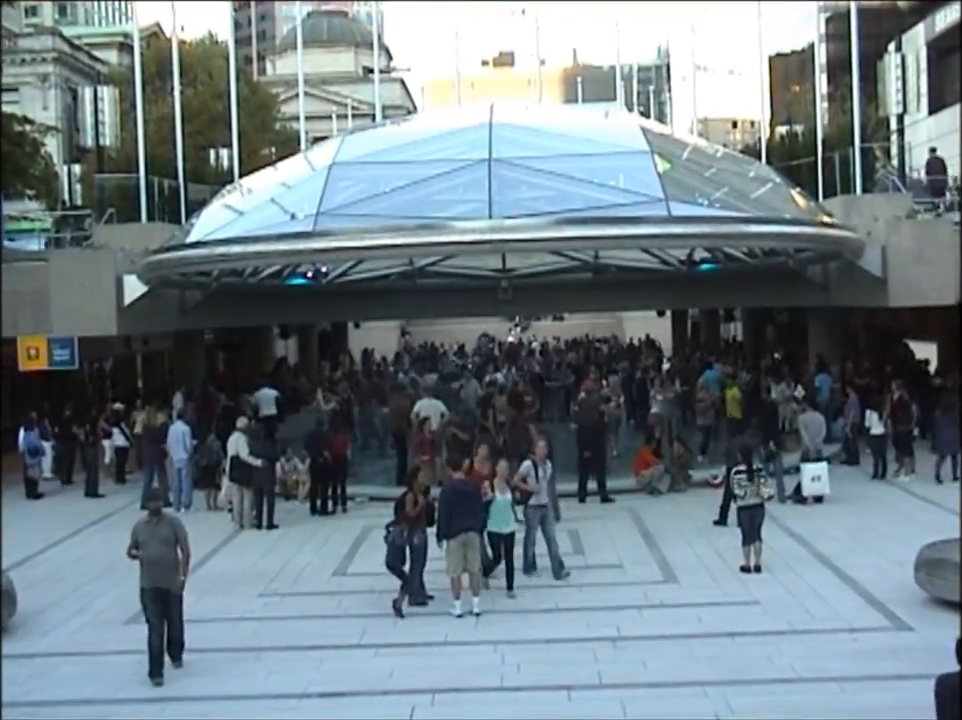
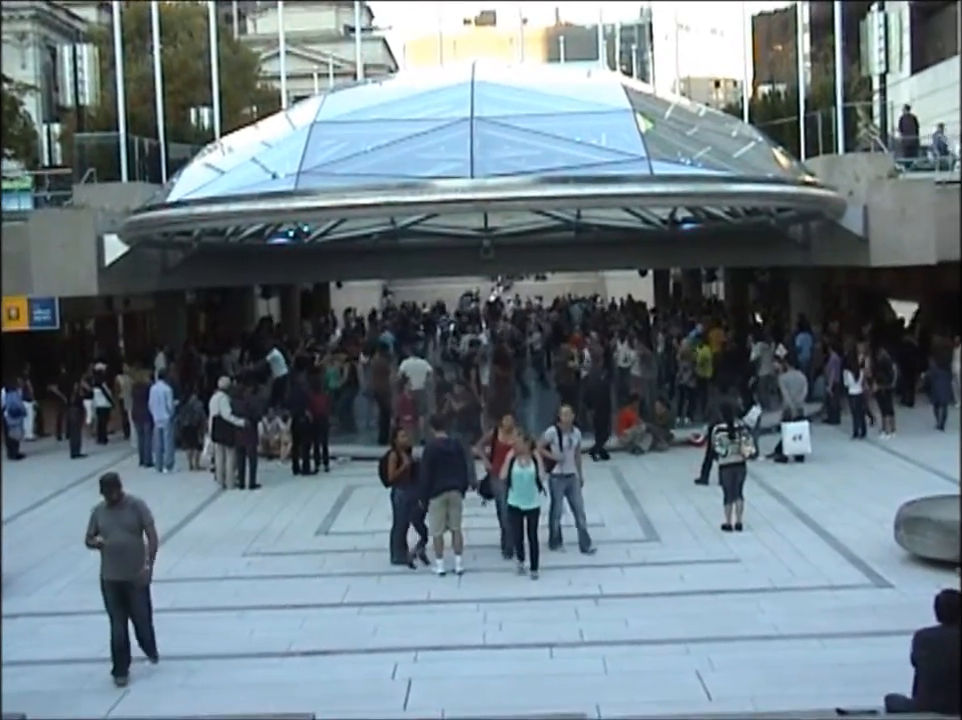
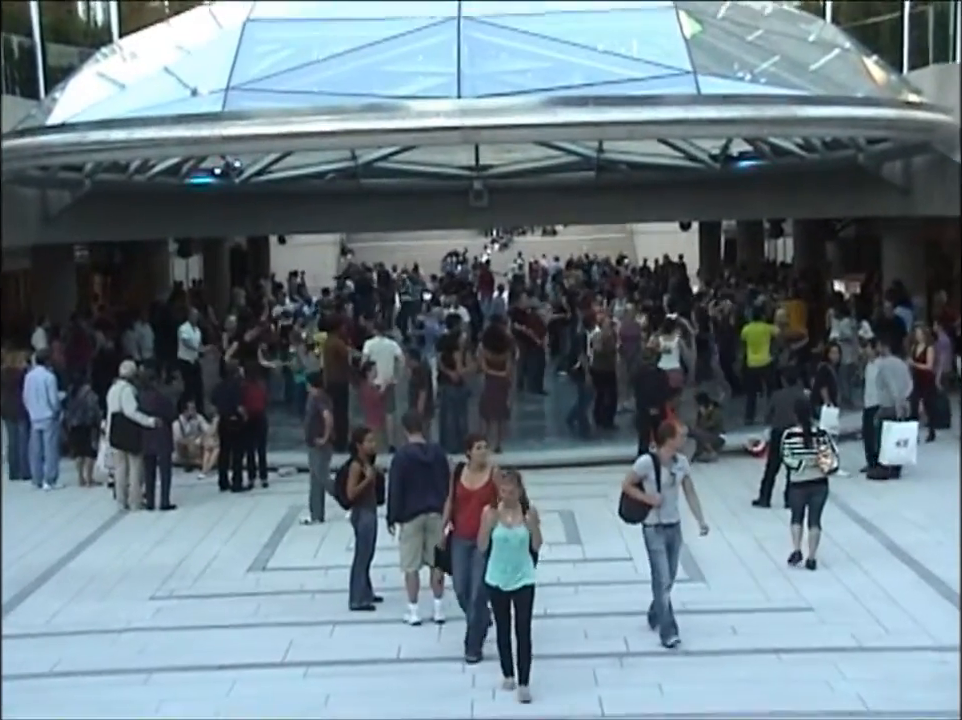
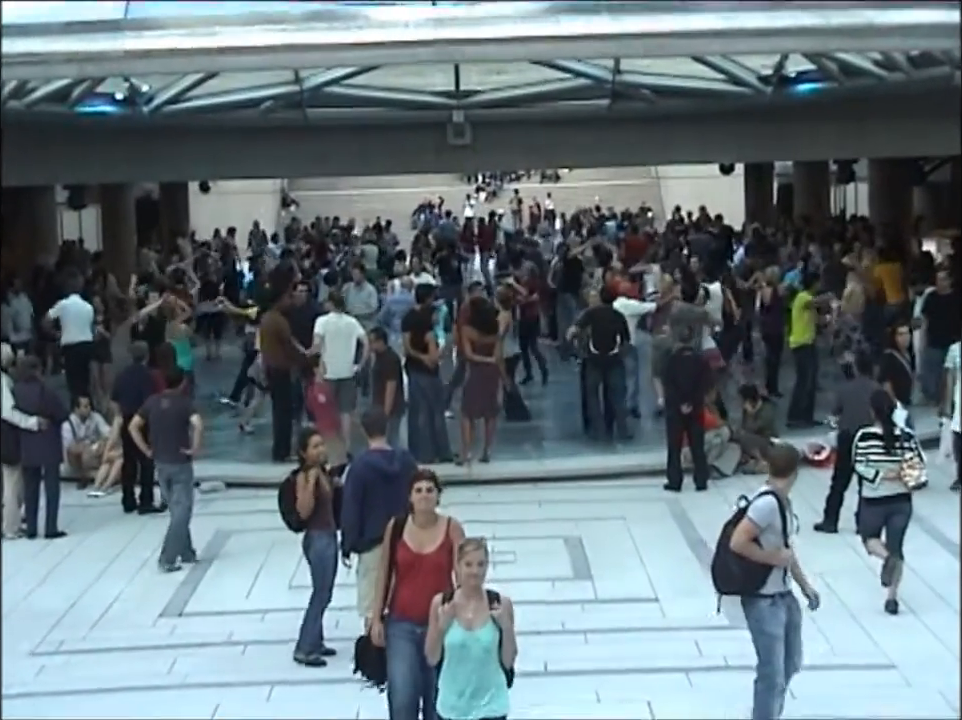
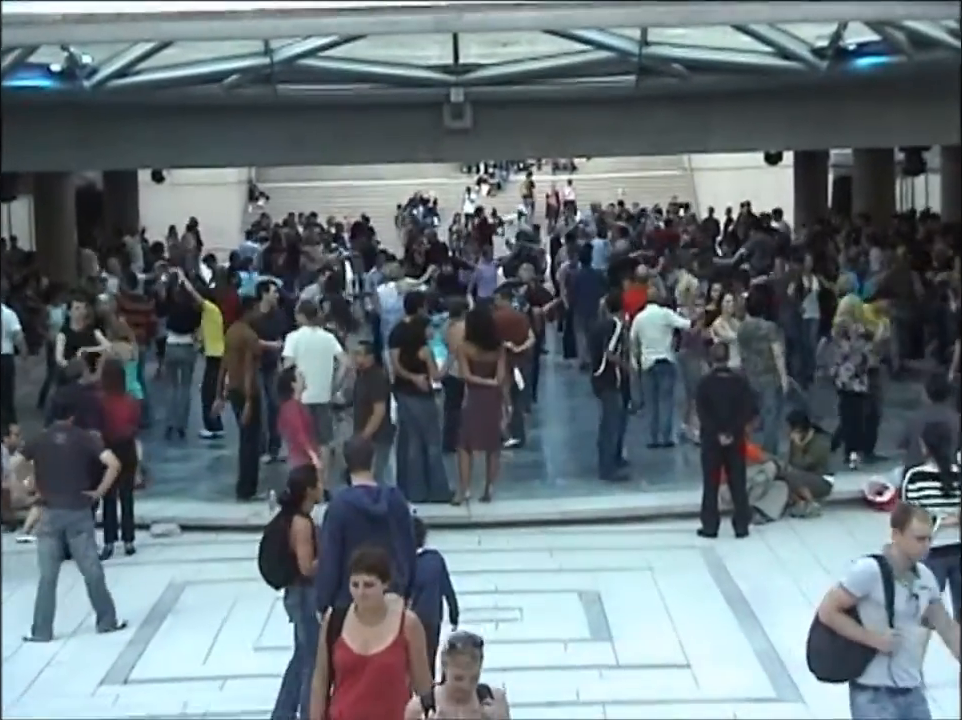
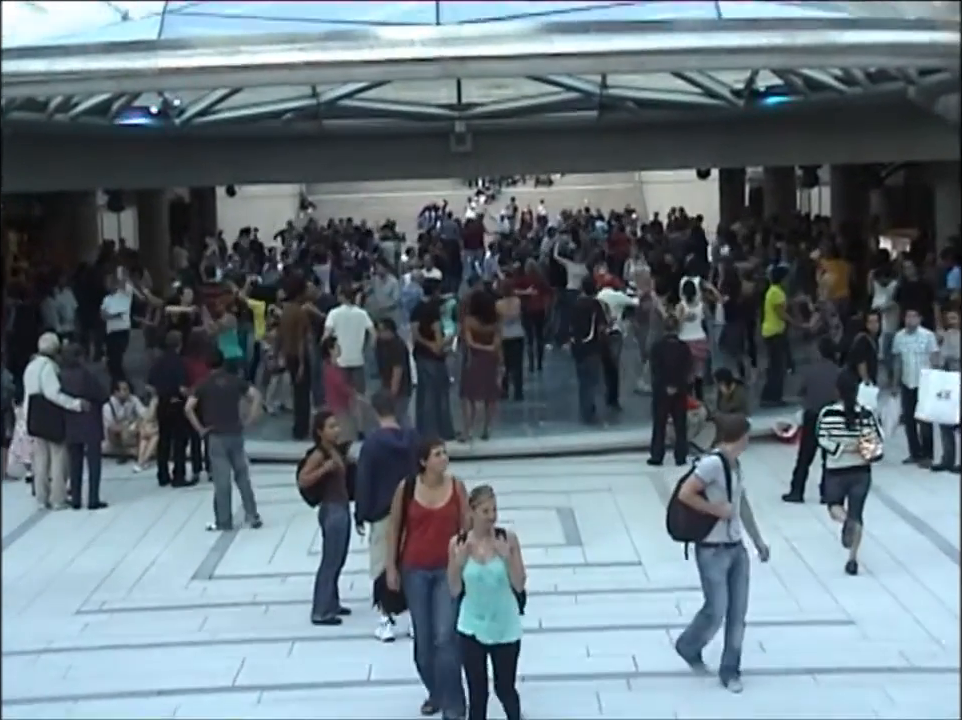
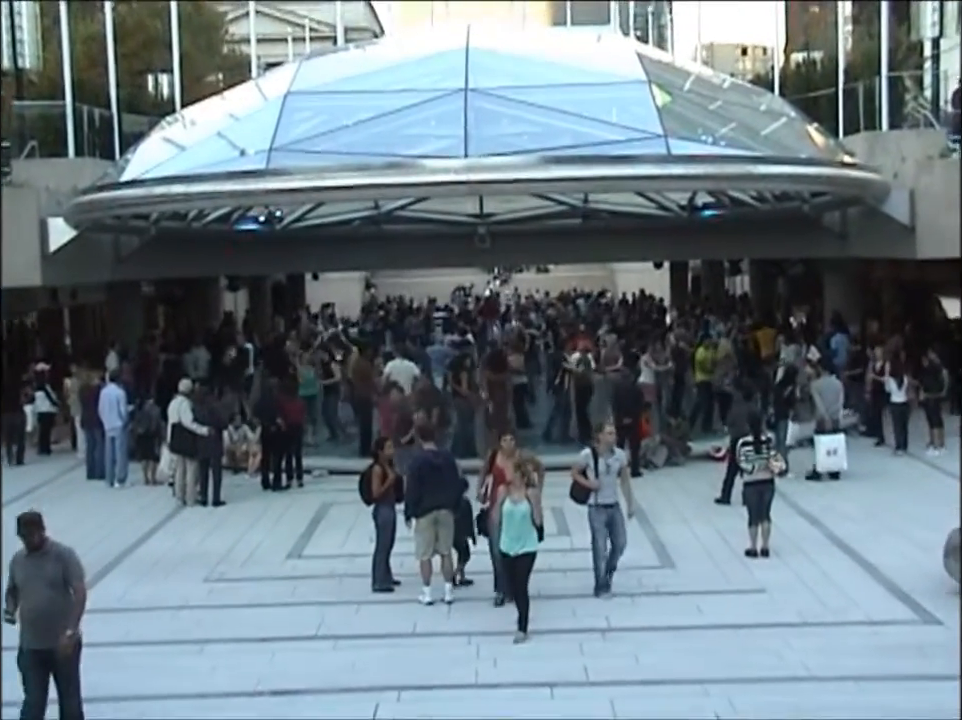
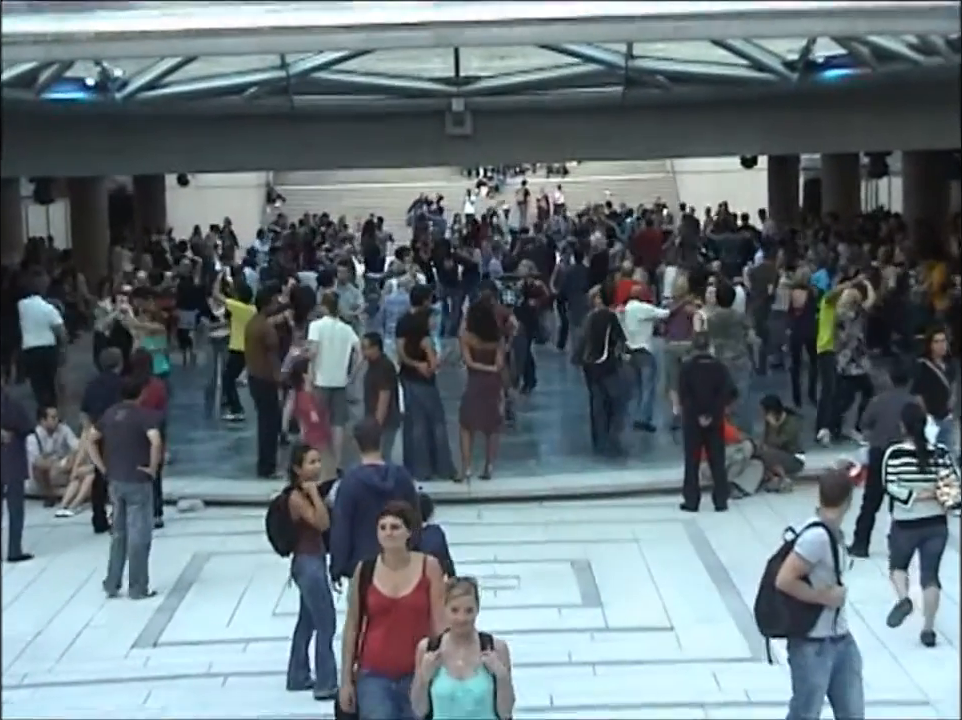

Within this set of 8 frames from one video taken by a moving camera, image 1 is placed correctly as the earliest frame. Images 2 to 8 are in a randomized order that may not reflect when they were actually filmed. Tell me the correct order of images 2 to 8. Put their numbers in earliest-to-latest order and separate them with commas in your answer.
2, 7, 3, 6, 4, 8, 5
